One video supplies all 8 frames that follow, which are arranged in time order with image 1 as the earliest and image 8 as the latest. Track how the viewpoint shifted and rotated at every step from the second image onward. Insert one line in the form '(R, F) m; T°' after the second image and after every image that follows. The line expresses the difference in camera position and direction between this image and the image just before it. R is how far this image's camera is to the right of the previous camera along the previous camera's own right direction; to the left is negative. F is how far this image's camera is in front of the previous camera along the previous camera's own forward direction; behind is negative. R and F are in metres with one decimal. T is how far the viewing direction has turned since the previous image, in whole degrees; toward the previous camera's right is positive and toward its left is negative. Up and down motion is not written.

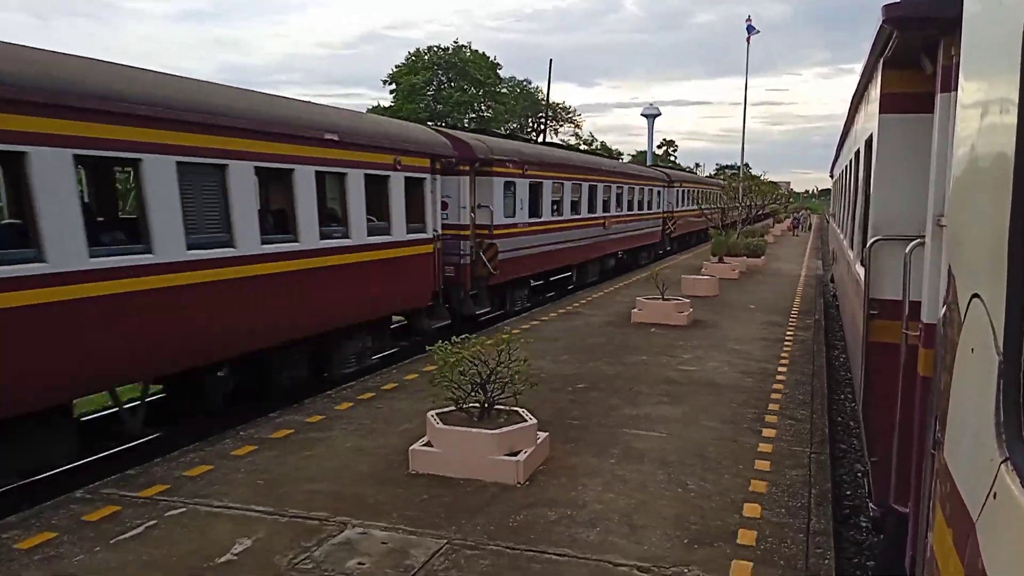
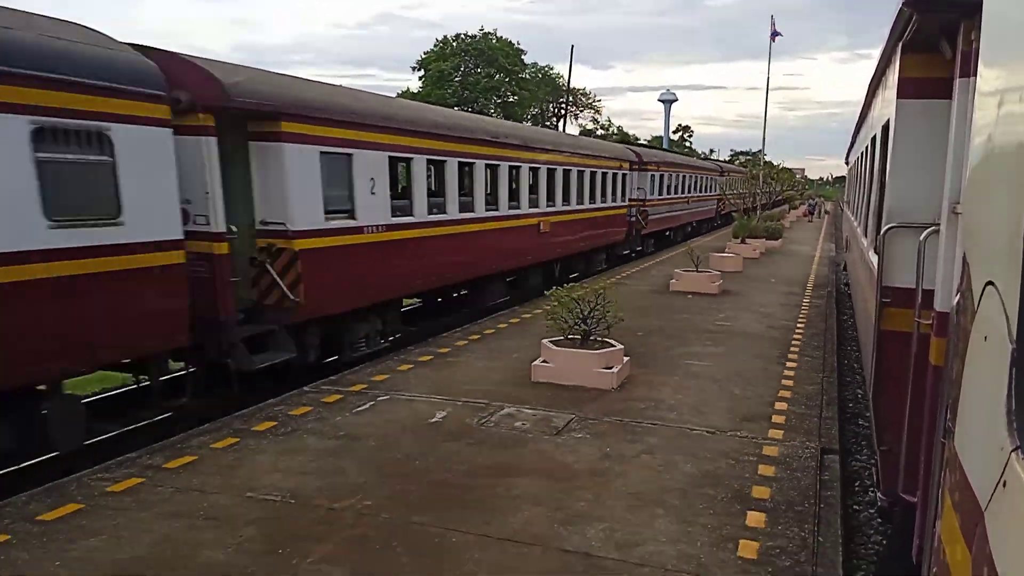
(-0.7, -2.0) m; -1°
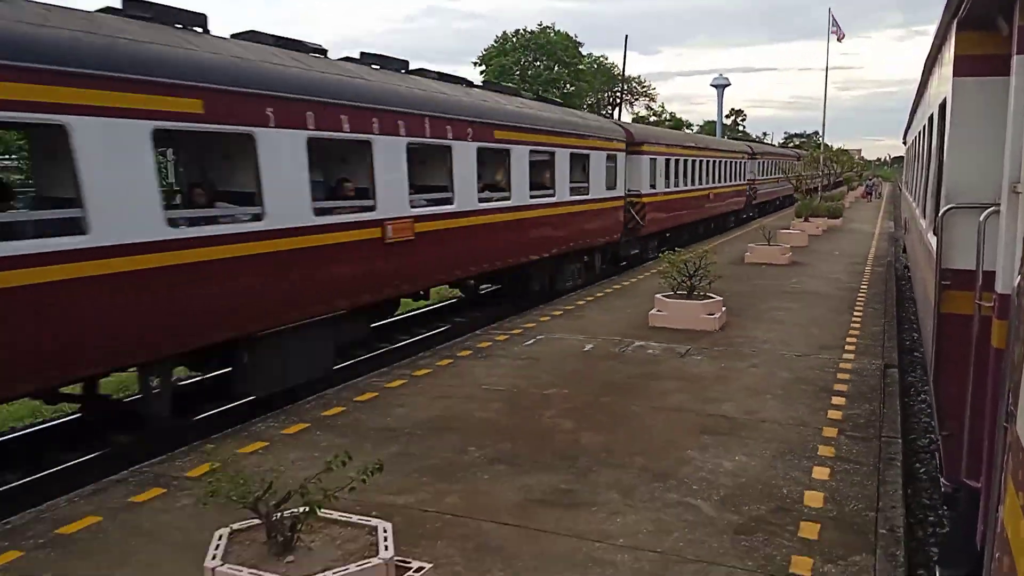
(-0.7, -2.0) m; -3°
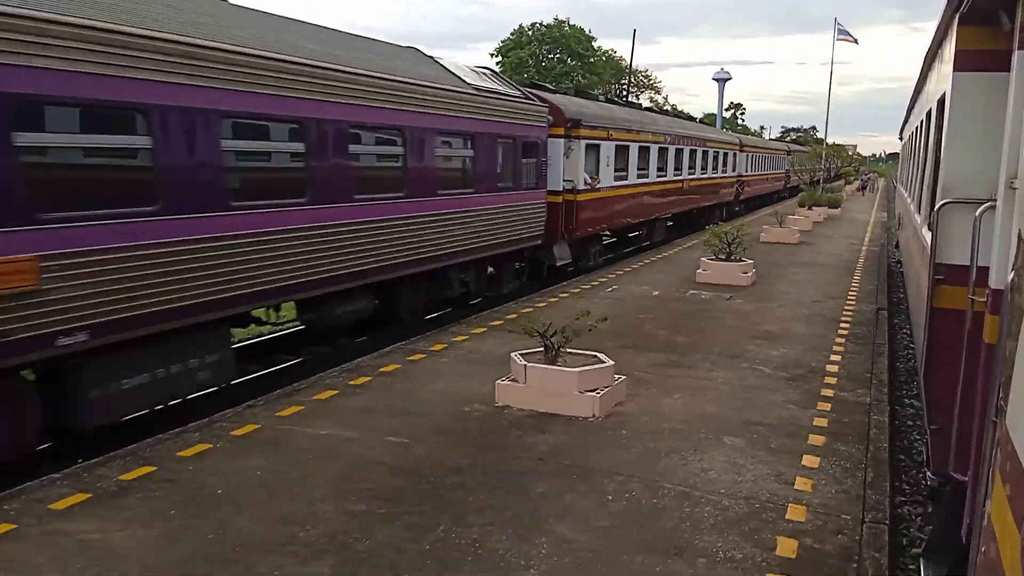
(-1.1, -2.6) m; 0°
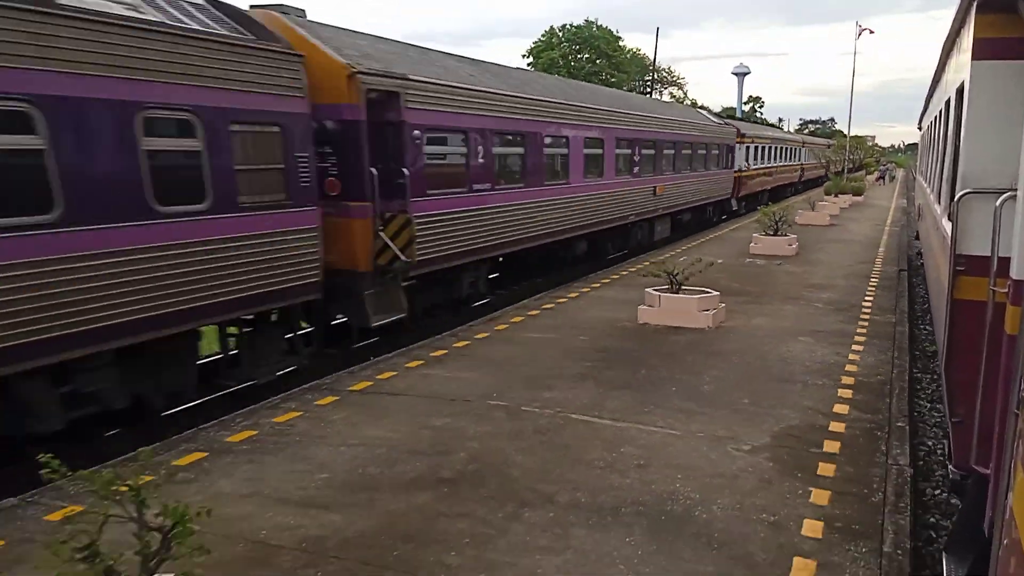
(-1.2, -2.6) m; -1°
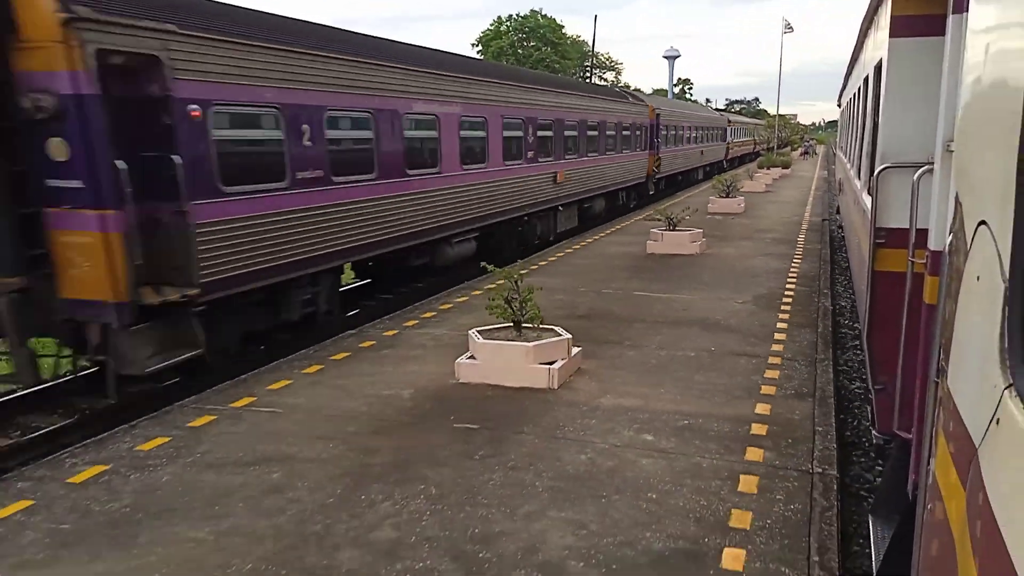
(-1.5, -3.4) m; +4°
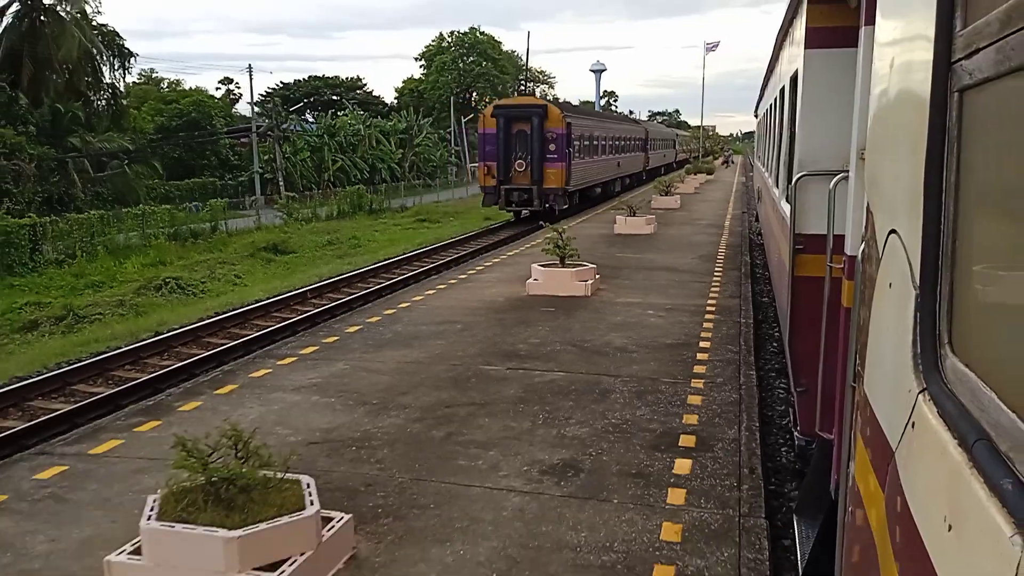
(-1.3, -3.6) m; +5°
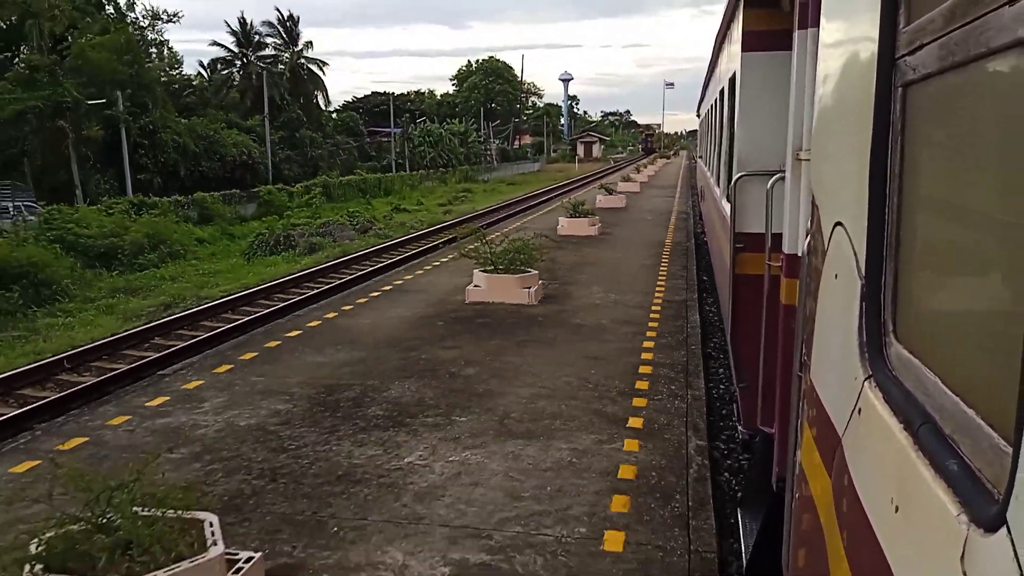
(-6.7, -25.2) m; +3°
